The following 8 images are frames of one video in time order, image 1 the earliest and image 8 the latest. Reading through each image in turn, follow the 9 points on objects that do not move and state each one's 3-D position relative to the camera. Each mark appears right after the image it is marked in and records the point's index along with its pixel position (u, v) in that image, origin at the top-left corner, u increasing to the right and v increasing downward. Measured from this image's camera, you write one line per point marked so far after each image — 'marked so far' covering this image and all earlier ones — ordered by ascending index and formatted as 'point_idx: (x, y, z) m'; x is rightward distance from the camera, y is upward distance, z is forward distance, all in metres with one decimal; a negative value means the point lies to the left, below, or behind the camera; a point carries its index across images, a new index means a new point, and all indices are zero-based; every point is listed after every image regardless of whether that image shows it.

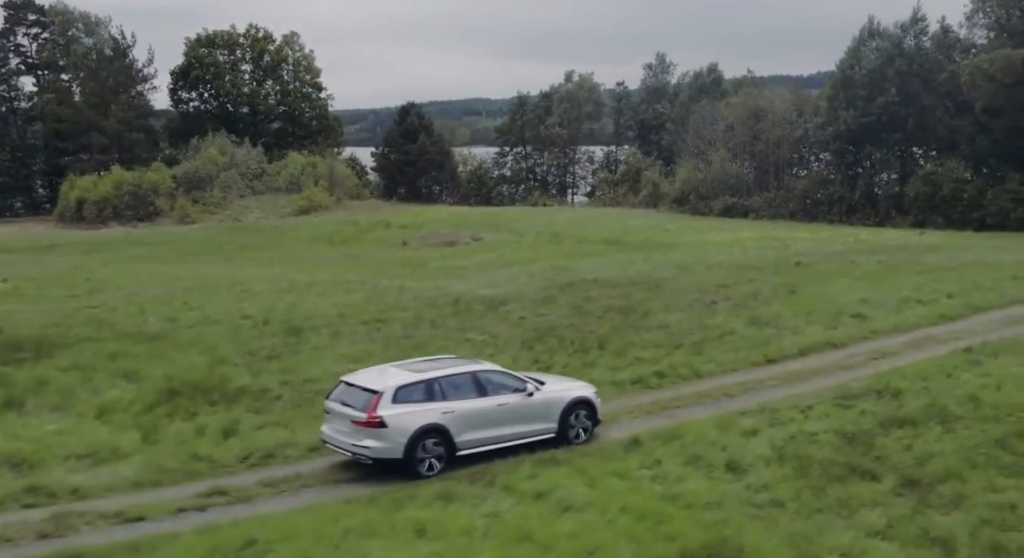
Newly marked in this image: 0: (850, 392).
0: (+7.1, -2.4, +17.6) m
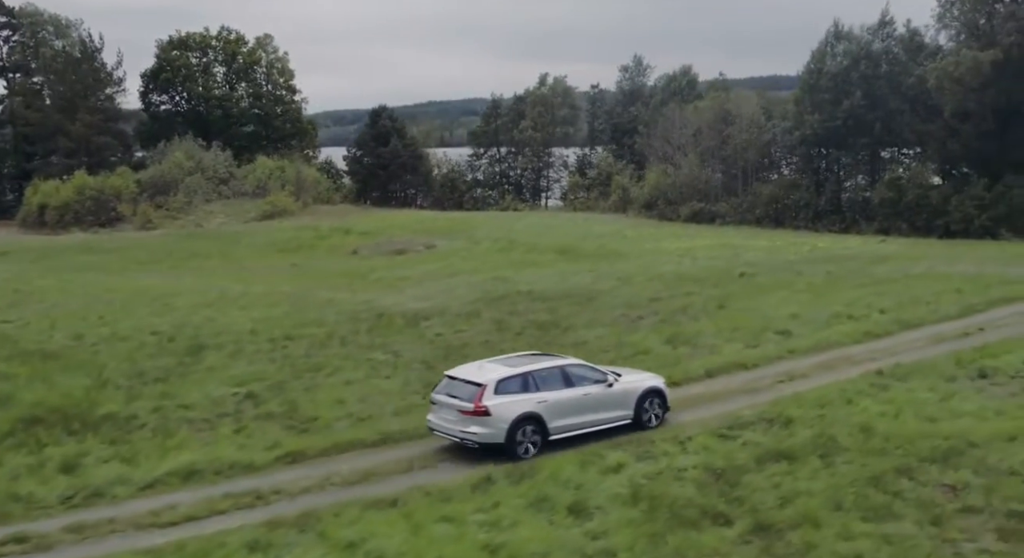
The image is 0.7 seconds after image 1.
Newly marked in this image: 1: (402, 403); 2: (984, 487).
0: (+4.5, -2.8, +16.7) m
1: (-2.4, -2.7, +18.4) m
2: (+7.6, -3.3, +13.4) m
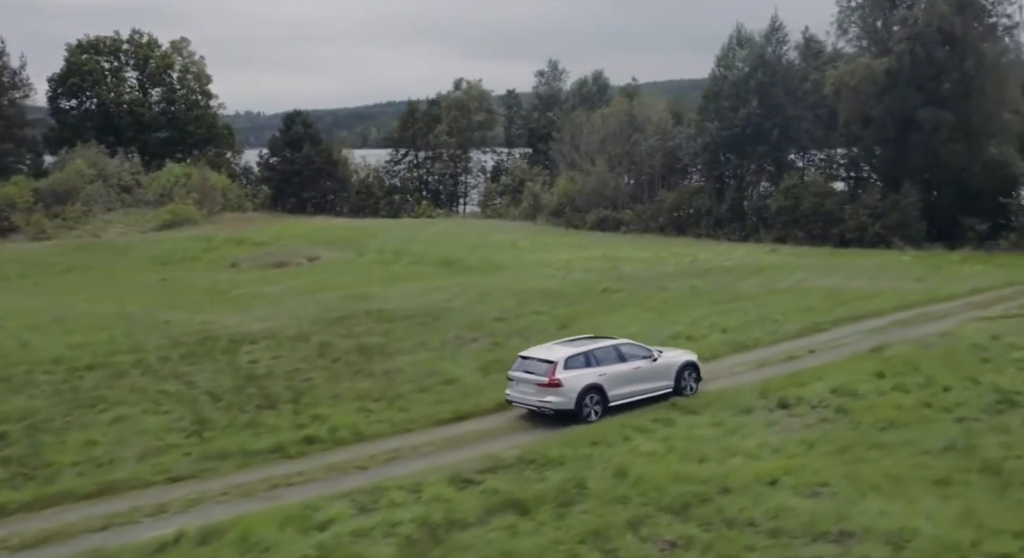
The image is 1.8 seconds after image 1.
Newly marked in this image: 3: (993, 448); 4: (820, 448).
0: (-0.3, -3.4, +15.7) m
1: (-7.3, -3.4, +17.1) m
2: (+2.9, -3.9, +12.5) m
3: (+8.9, -3.1, +15.6) m
4: (+5.9, -3.2, +16.0) m
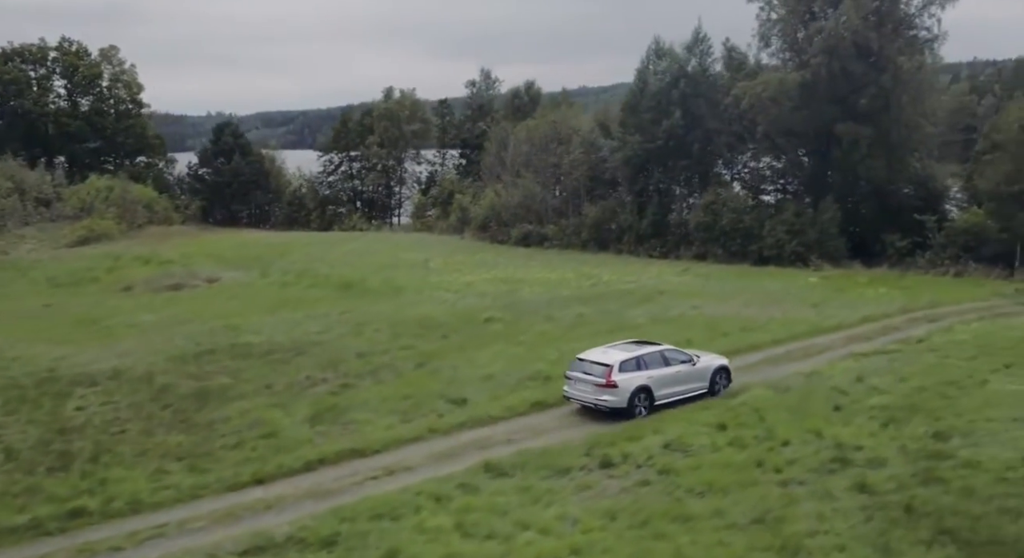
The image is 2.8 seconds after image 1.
0: (-4.2, -4.5, +14.3) m
1: (-11.2, -4.5, +15.6) m
2: (-1.0, -4.9, +11.1) m
3: (+5.0, -4.1, +14.4) m
4: (+1.9, -4.2, +14.7) m
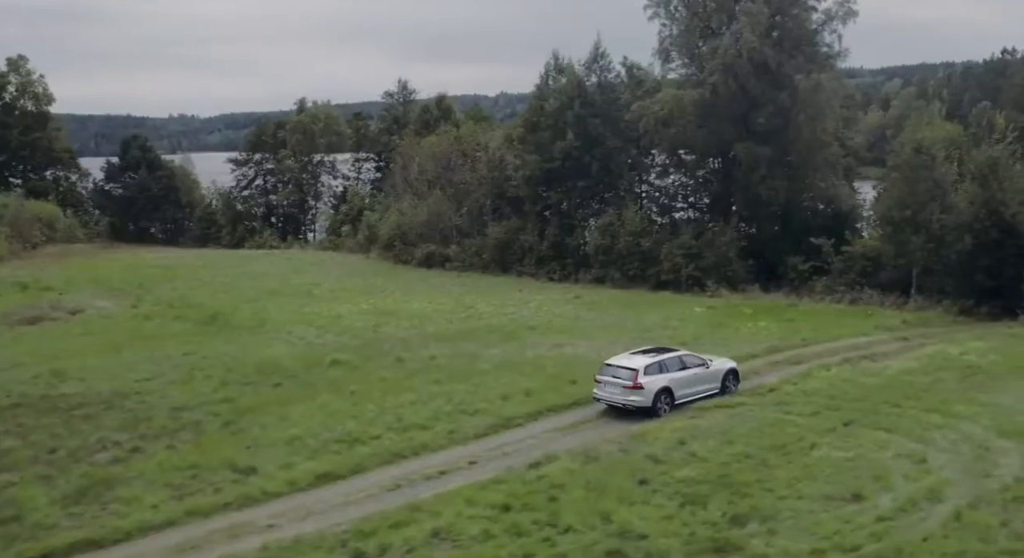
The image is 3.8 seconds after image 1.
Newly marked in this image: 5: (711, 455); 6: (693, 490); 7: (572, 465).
0: (-8.8, -5.8, +12.3) m
1: (-15.9, -5.9, +13.5) m
2: (-5.5, -6.3, +9.2) m
3: (+0.4, -5.4, +12.6) m
4: (-2.7, -5.6, +12.9) m
5: (+4.4, -3.9, +18.6) m
6: (+3.7, -4.3, +17.0) m
7: (+1.3, -4.0, +18.4) m
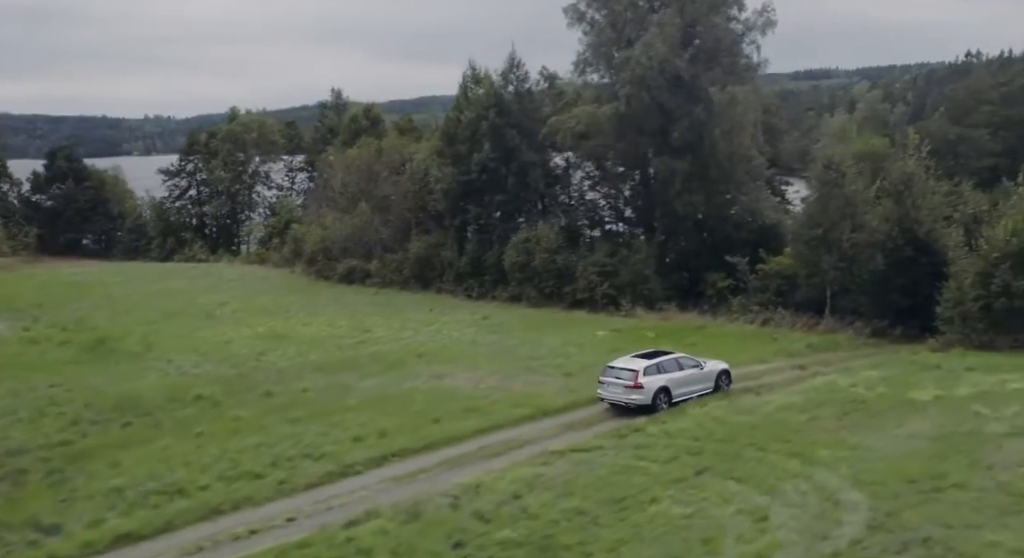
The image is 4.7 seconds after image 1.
0: (-12.5, -6.8, +10.8) m
1: (-19.6, -6.9, +11.9) m
2: (-9.2, -7.2, +7.8) m
3: (-3.3, -6.3, +11.2) m
4: (-6.4, -6.5, +11.5) m
5: (+0.6, -4.8, +17.3) m
6: (-0.1, -5.2, +15.7) m
7: (-2.4, -4.9, +17.0) m
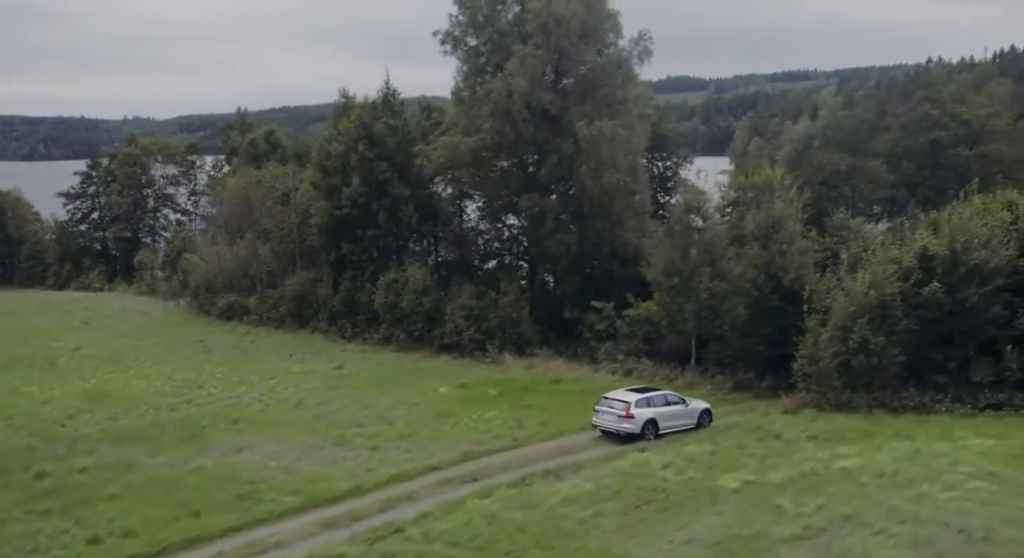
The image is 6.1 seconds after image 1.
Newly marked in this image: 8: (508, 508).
0: (-18.2, -8.8, +8.8) m
1: (-25.3, -8.9, +9.8) m
2: (-14.9, -9.3, +5.8) m
3: (-9.0, -8.4, +9.2) m
4: (-12.1, -8.5, +9.5) m
5: (-5.1, -6.7, +15.3) m
6: (-5.8, -7.2, +13.7) m
7: (-8.2, -6.9, +15.0) m
8: (0.0, -5.5, +20.2) m
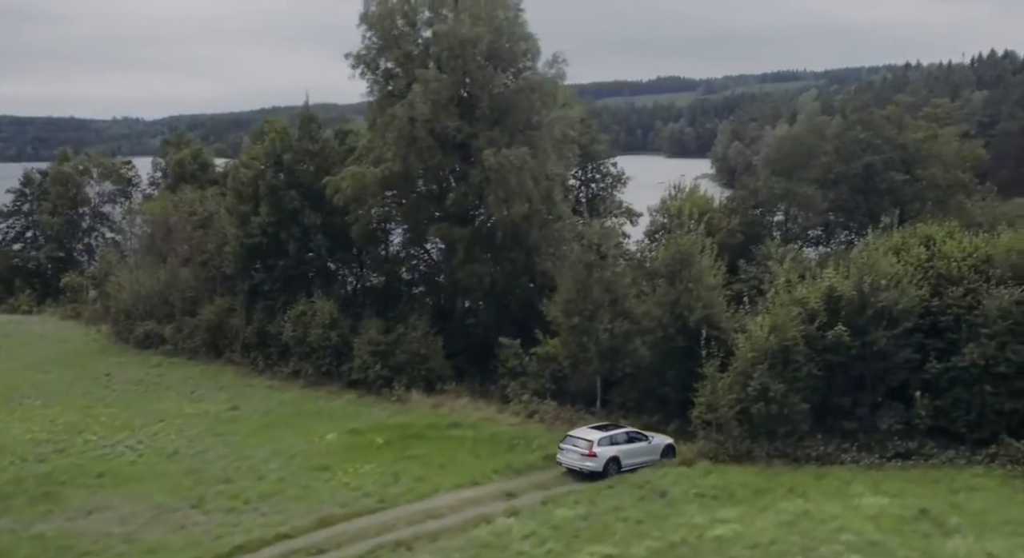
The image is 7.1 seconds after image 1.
0: (-21.9, -10.3, +7.4) m
1: (-29.0, -10.5, +8.4) m
2: (-18.5, -10.8, +4.4) m
3: (-12.7, -9.8, +7.8) m
4: (-15.8, -10.0, +8.1) m
5: (-8.8, -8.2, +13.9) m
6: (-9.5, -8.6, +12.3) m
7: (-11.9, -8.4, +13.6) m
8: (-3.7, -6.9, +18.8) m
